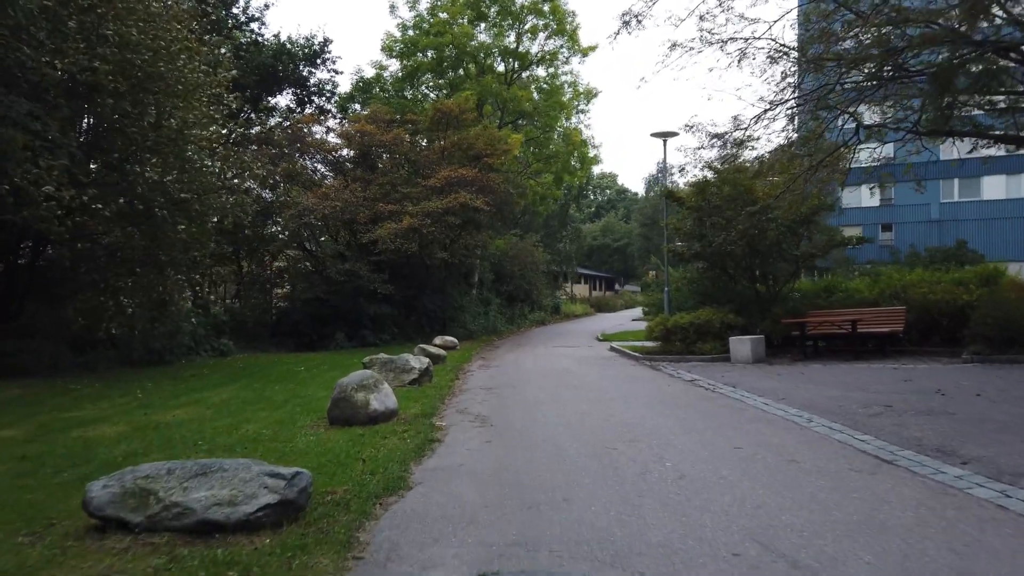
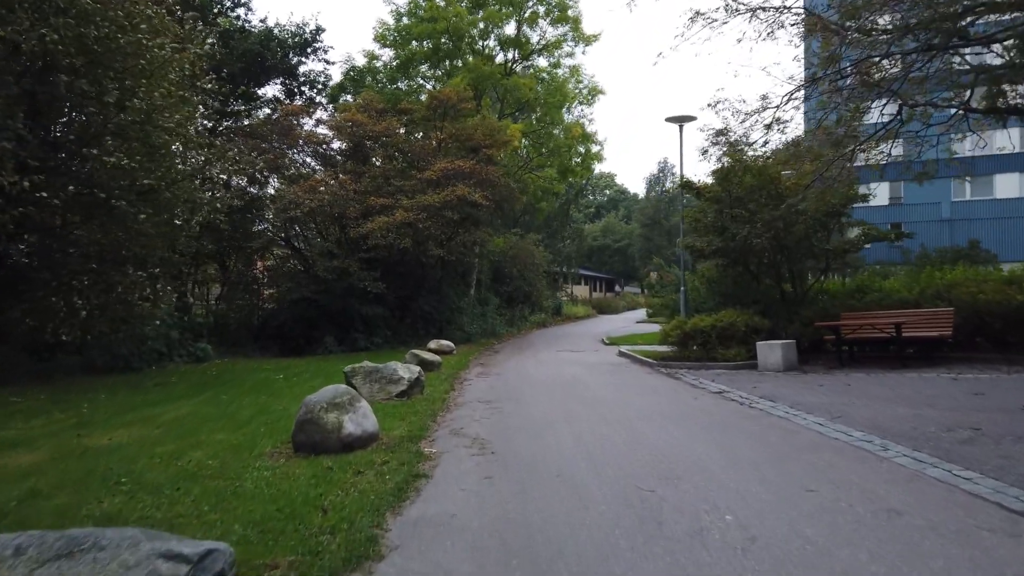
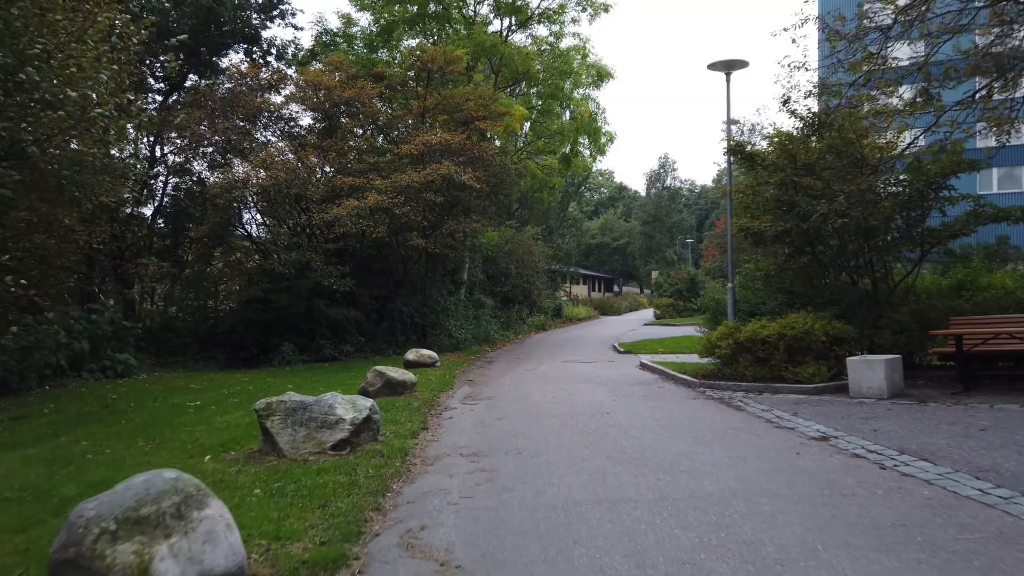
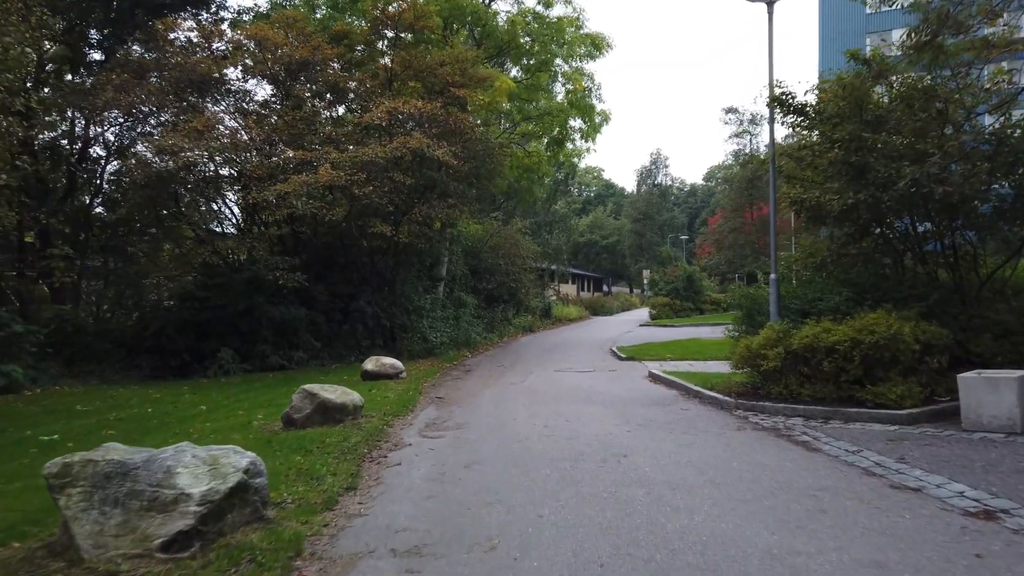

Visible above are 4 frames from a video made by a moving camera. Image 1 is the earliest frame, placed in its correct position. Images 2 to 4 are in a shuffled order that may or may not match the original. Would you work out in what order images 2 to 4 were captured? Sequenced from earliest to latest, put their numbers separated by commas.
2, 3, 4
